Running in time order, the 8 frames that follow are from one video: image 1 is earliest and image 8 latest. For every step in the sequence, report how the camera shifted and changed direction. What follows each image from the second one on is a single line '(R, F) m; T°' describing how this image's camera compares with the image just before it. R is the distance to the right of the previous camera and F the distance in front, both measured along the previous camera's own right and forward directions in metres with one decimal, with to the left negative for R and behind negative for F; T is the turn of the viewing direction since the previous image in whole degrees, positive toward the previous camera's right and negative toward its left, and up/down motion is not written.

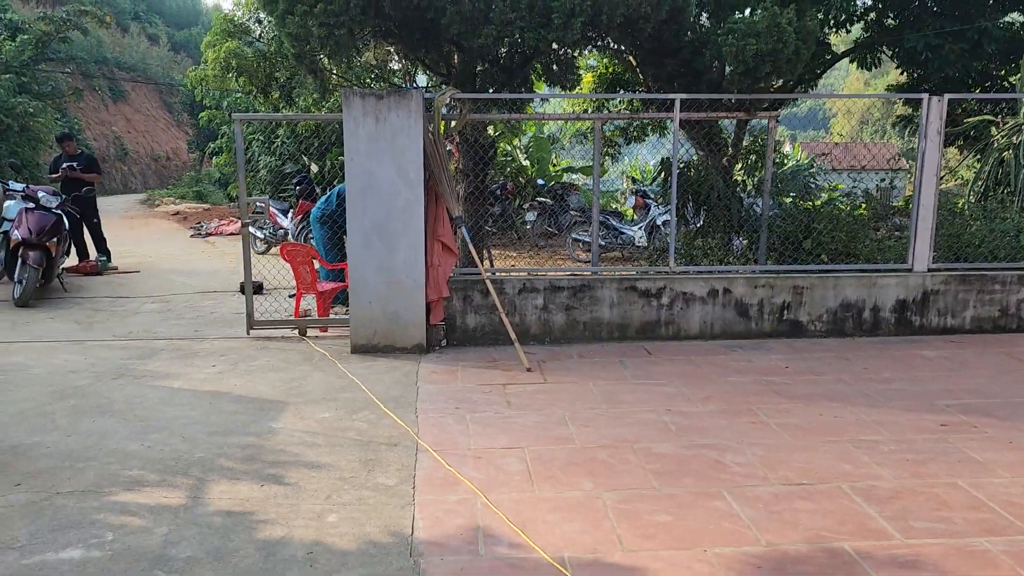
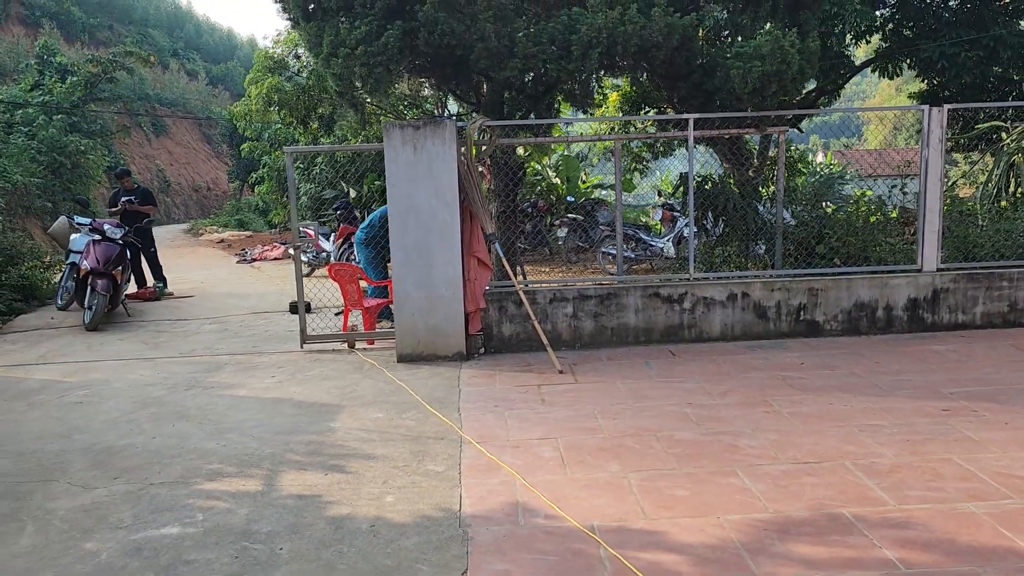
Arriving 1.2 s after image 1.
(0.0, -0.4) m; -2°
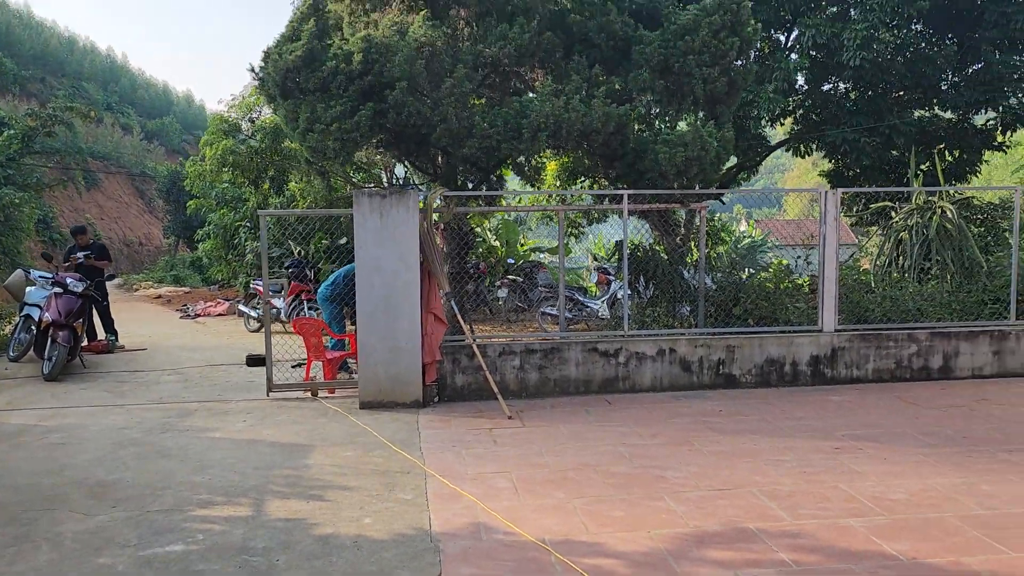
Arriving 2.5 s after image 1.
(-0.1, -0.6) m; +5°
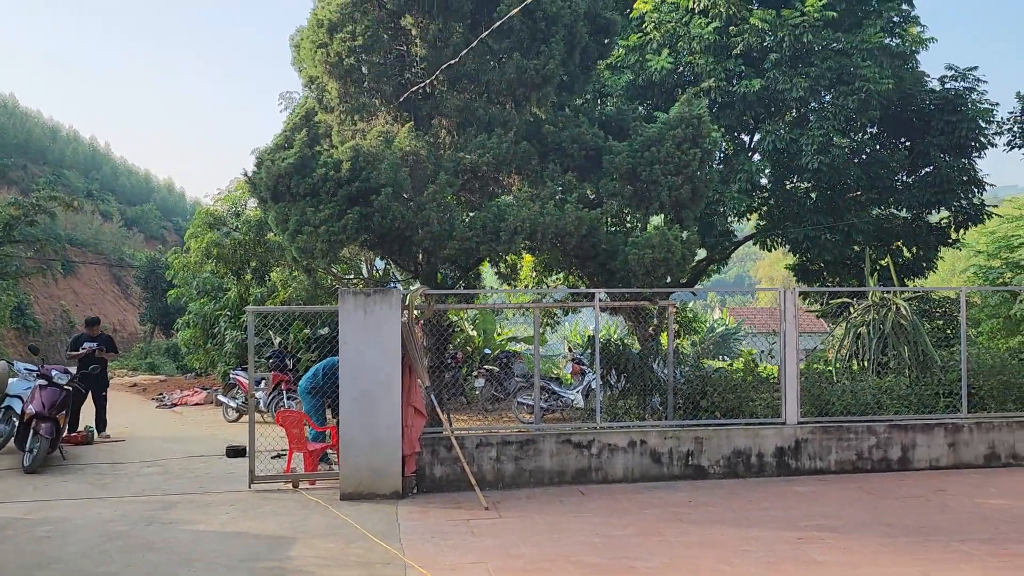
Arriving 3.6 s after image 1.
(0.0, -0.3) m; +2°
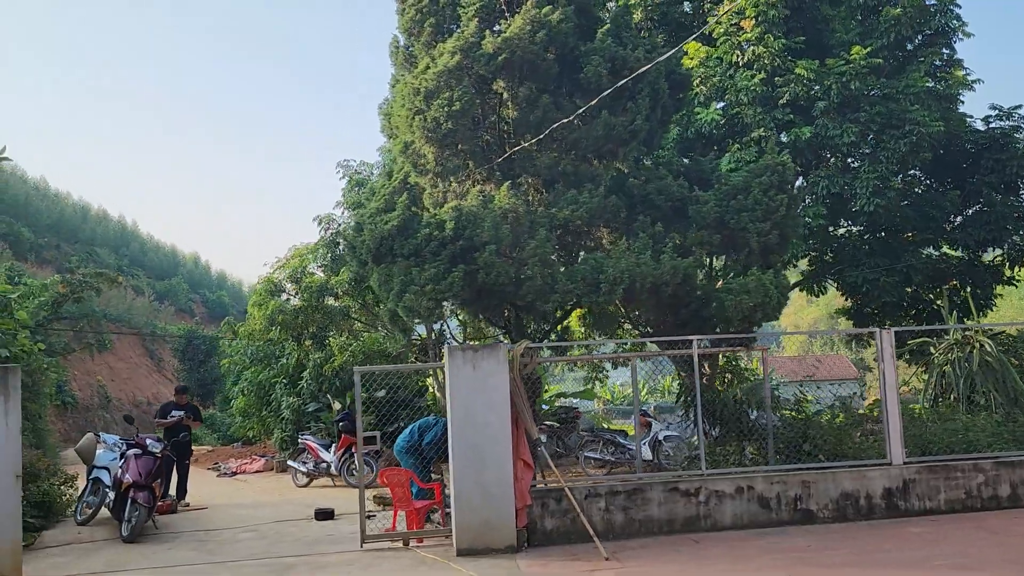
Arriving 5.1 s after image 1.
(-0.6, -0.1) m; -1°
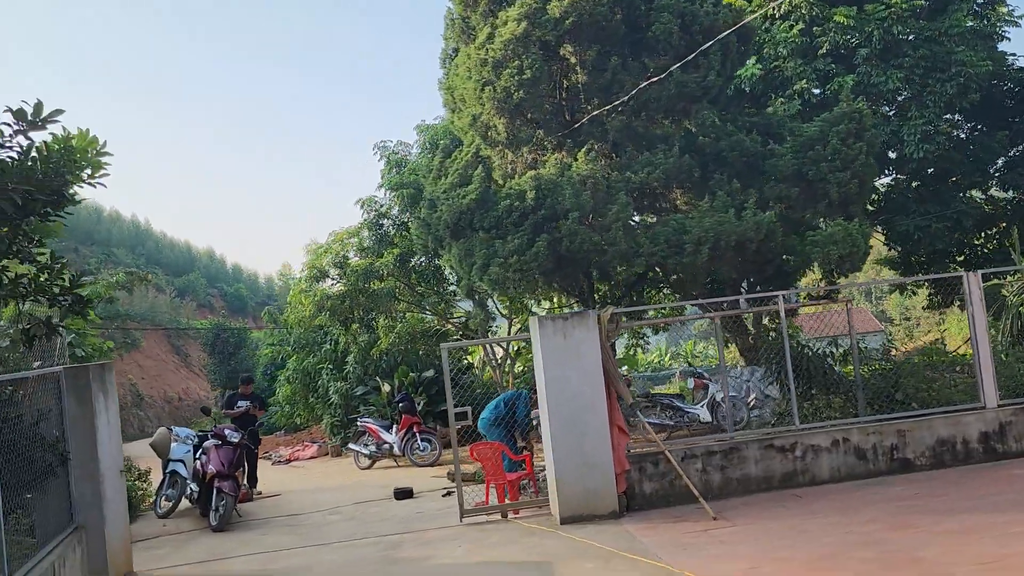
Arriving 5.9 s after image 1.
(-0.5, 0.0) m; -1°
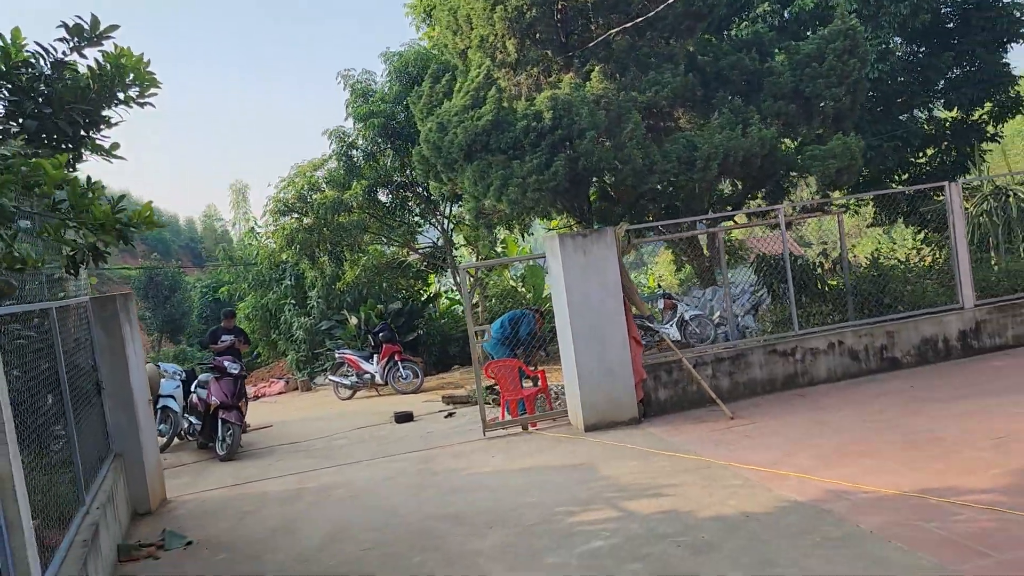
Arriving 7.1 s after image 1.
(-0.7, -0.1) m; +5°
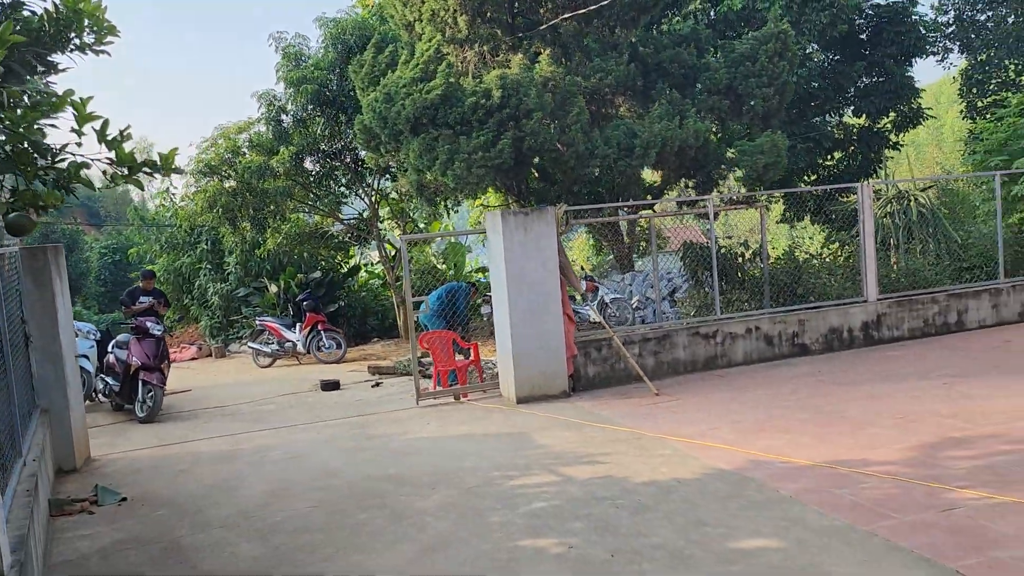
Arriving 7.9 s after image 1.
(-0.2, -0.1) m; +6°
